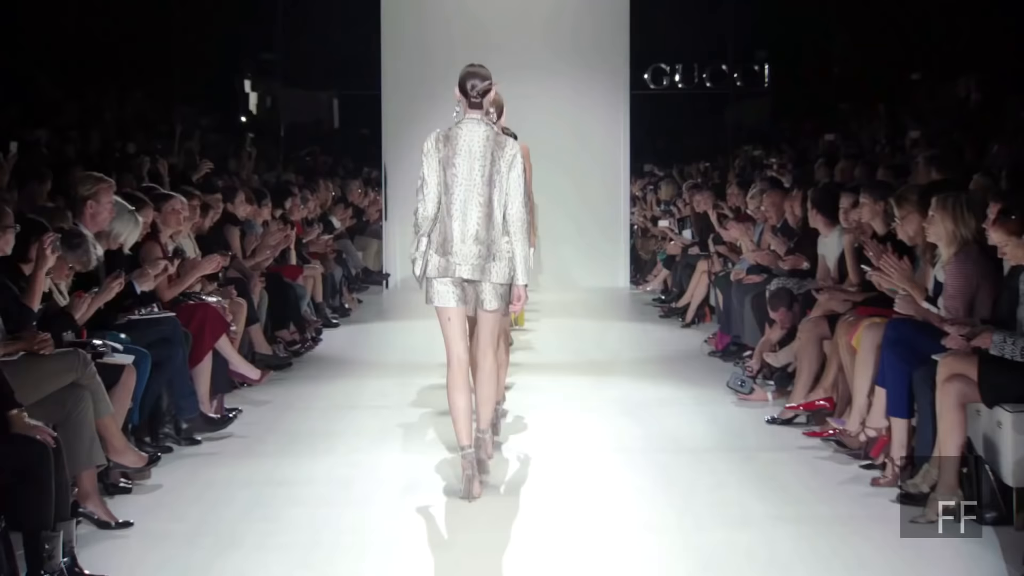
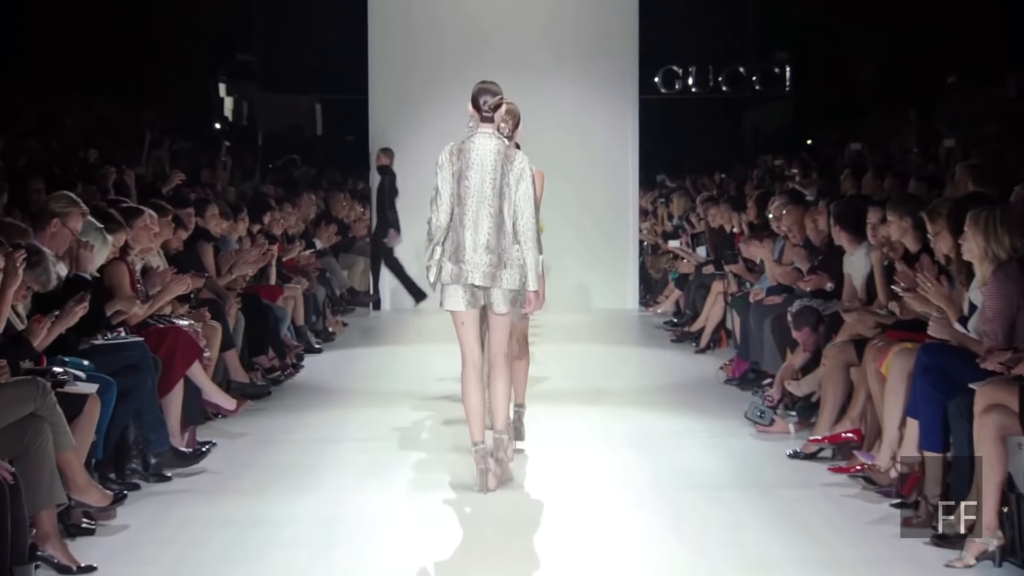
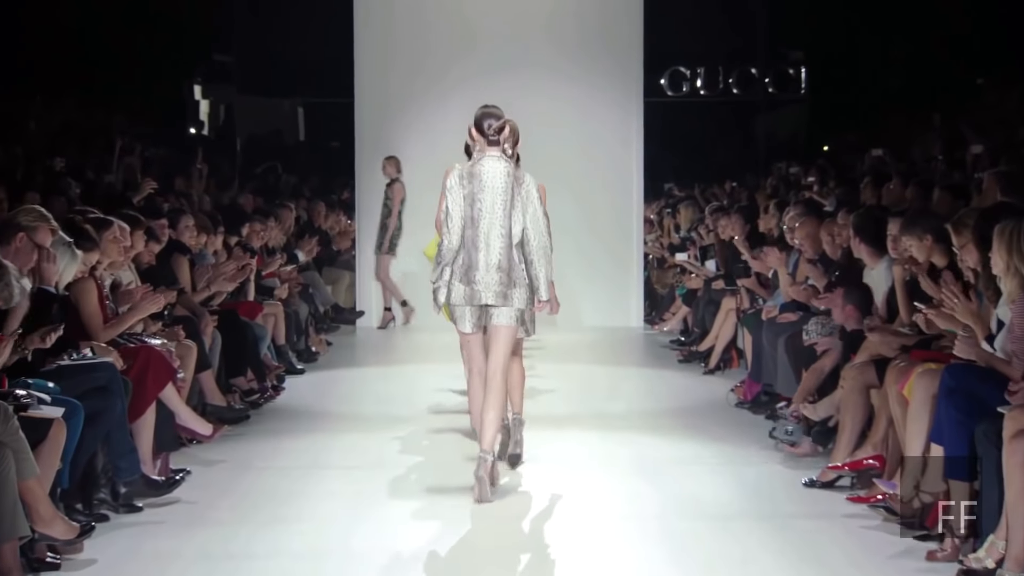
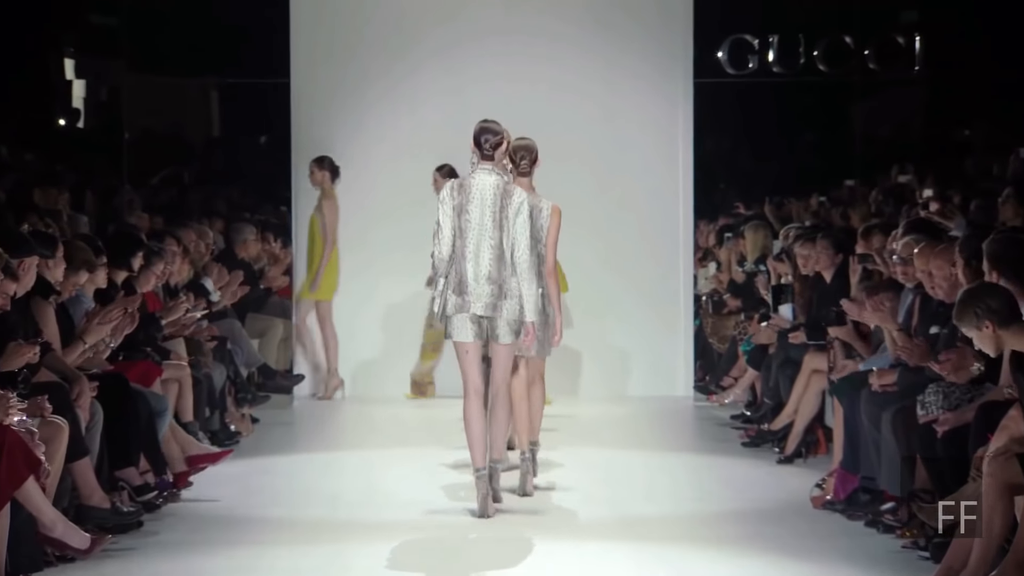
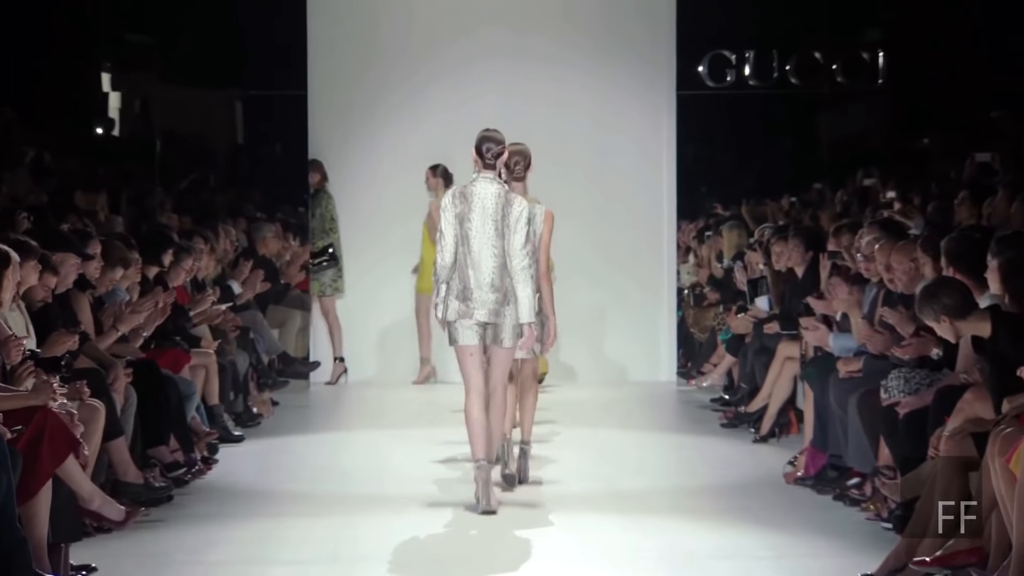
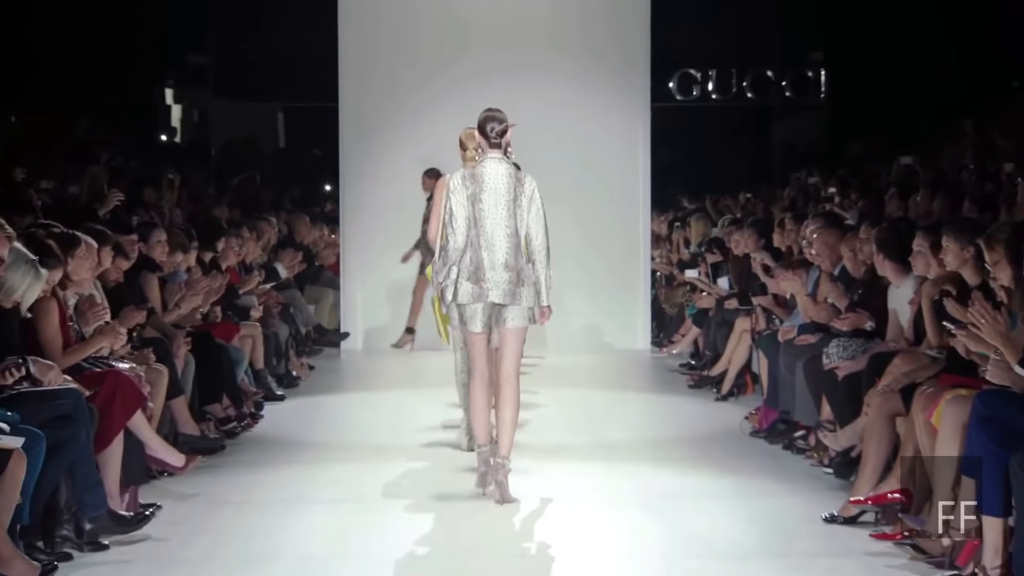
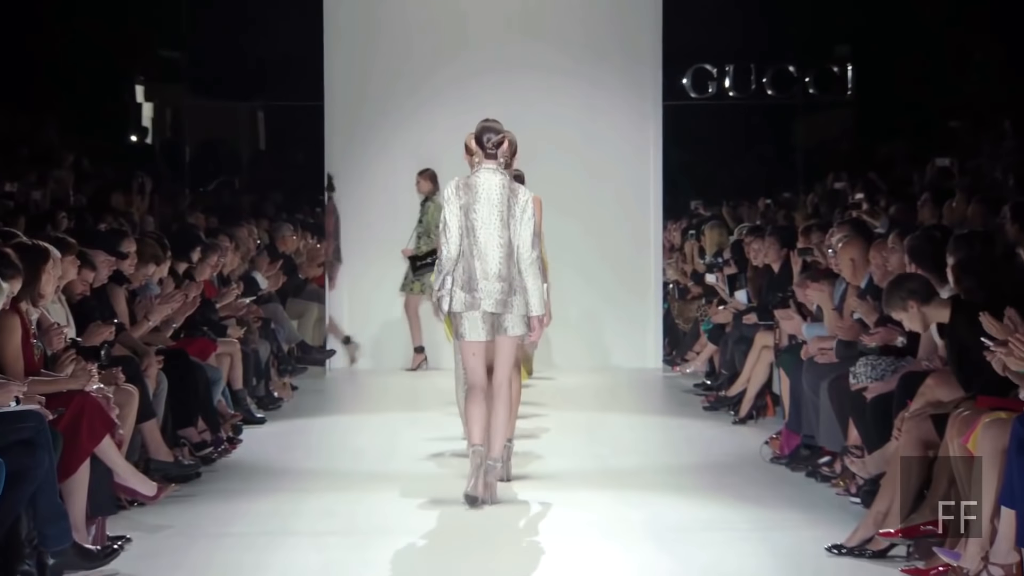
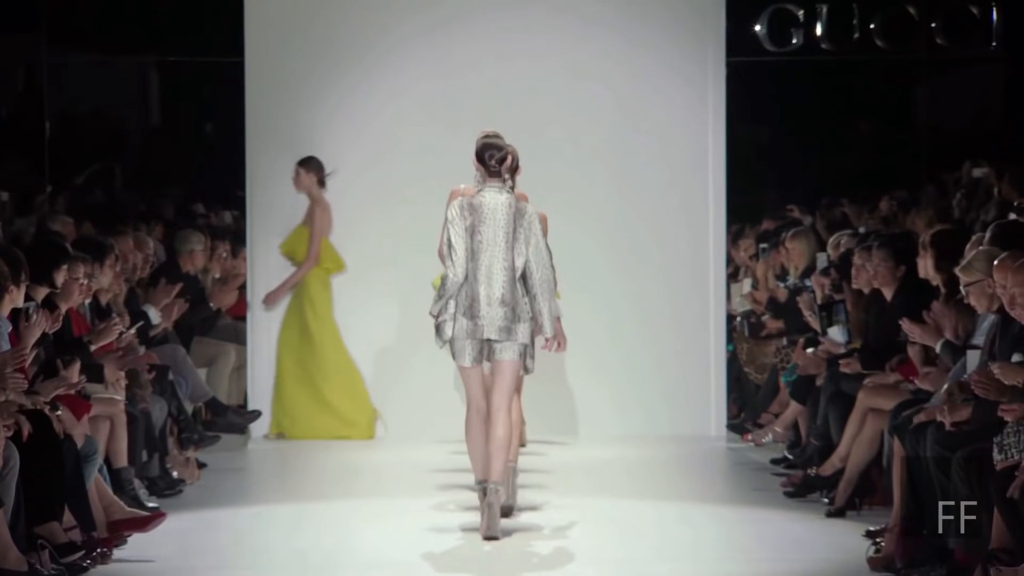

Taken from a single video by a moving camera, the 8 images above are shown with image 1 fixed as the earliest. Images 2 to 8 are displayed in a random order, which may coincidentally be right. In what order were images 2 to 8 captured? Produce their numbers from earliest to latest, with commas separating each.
2, 3, 6, 7, 5, 4, 8
